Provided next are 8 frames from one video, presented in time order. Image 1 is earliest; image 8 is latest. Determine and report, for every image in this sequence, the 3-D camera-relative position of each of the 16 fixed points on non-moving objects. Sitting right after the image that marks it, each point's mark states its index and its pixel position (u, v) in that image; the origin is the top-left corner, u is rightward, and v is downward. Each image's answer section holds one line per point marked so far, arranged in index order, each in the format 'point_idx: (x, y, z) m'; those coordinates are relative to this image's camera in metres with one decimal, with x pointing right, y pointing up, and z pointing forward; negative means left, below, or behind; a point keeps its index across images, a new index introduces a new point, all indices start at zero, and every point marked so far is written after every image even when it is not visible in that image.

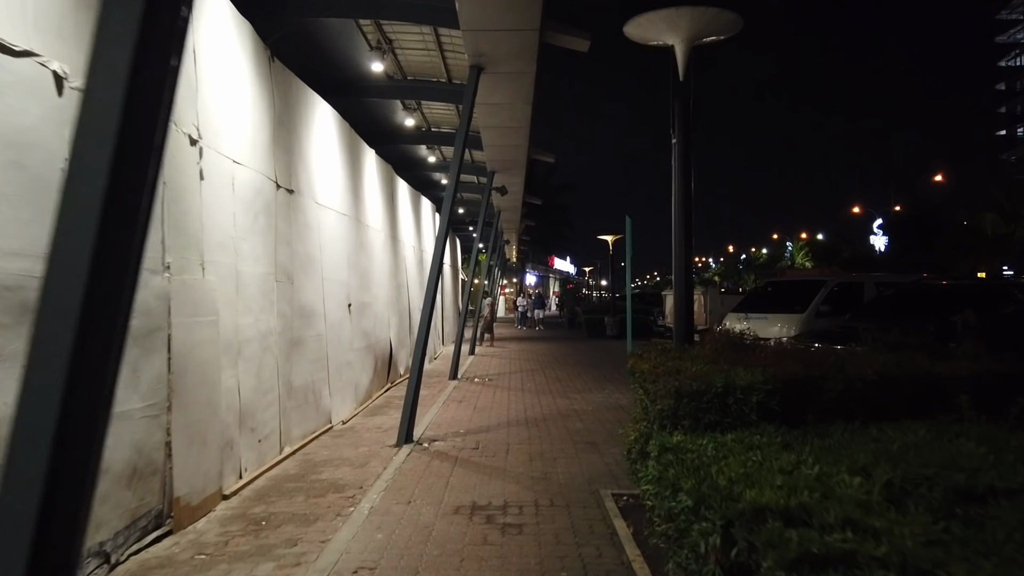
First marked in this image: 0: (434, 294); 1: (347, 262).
0: (-1.0, -0.1, +9.0) m
1: (-2.4, +0.4, +11.1) m
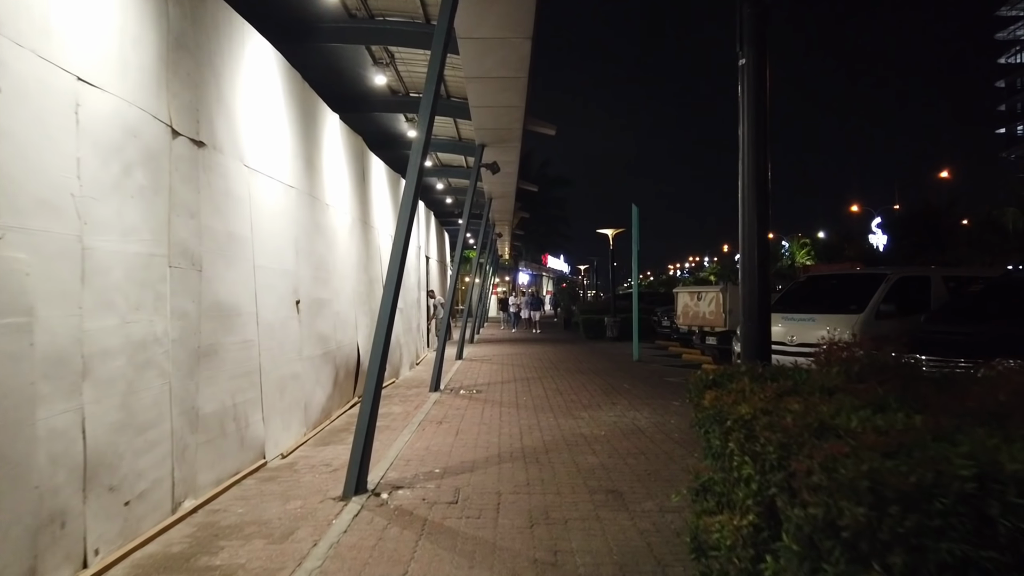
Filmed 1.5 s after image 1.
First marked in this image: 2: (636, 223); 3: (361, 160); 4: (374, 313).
0: (-1.0, 0.0, +6.6) m
1: (-2.5, +0.5, +8.7) m
2: (+3.1, +1.7, +19.1) m
3: (-2.5, +2.1, +12.5) m
4: (-2.4, -0.4, +12.9) m
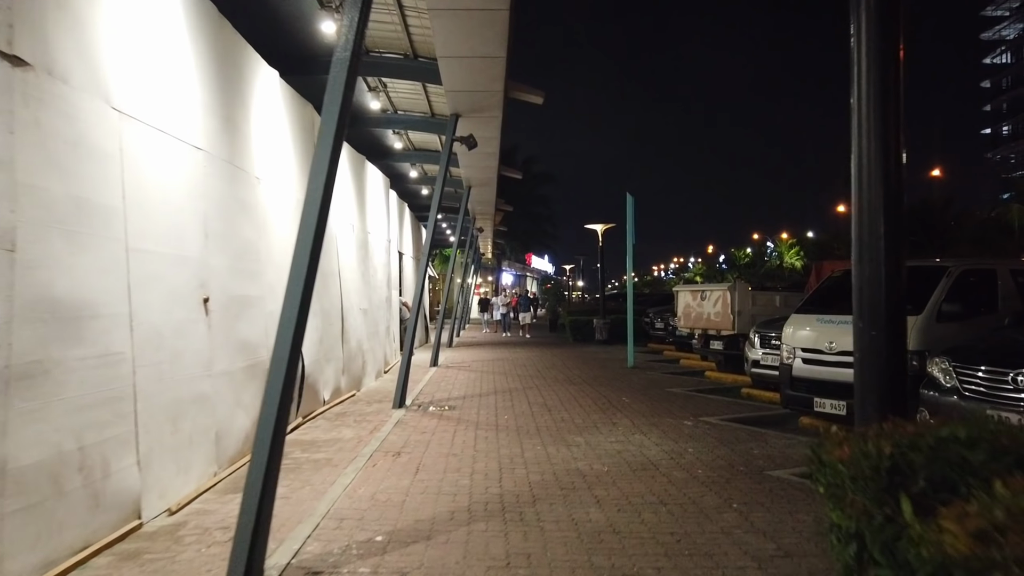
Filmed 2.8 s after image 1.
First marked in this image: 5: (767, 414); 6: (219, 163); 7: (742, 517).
0: (-1.2, 0.0, +4.6) m
1: (-2.7, +0.5, +6.6) m
2: (+2.7, +1.7, +17.2) m
3: (-2.8, +2.2, +10.4) m
4: (-2.7, -0.4, +10.9) m
5: (+3.5, -1.8, +10.4) m
6: (-2.7, +1.2, +7.0) m
7: (+1.7, -1.7, +5.4) m
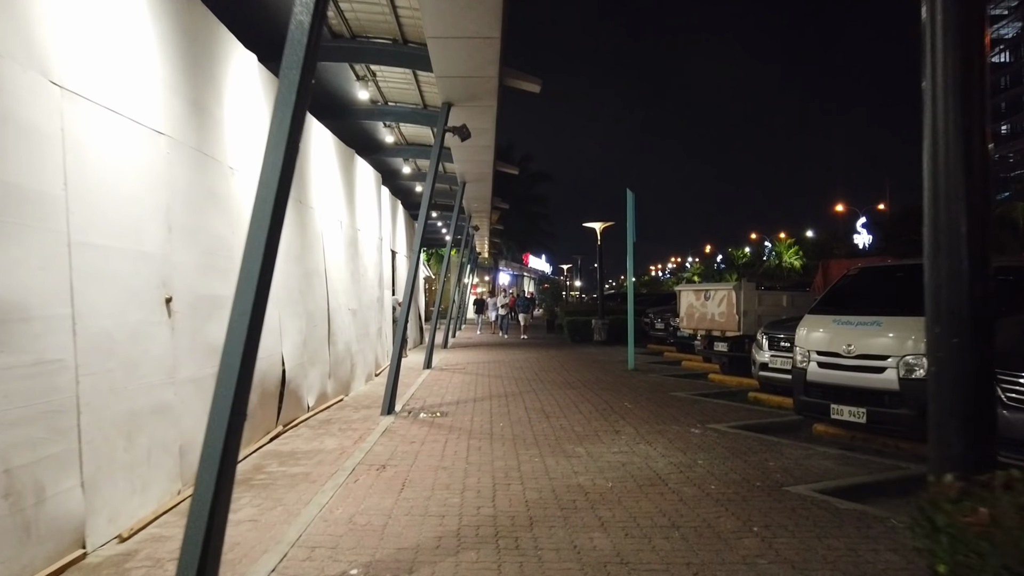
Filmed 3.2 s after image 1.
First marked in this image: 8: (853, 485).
0: (-1.2, 0.0, +4.0) m
1: (-2.8, +0.5, +6.0) m
2: (+2.6, +1.7, +16.6) m
3: (-2.9, +2.2, +9.8) m
4: (-2.8, -0.4, +10.2) m
5: (+3.5, -1.8, +9.8) m
6: (-2.8, +1.2, +6.4) m
7: (+1.6, -1.6, +4.8) m
8: (+3.0, -1.7, +6.5) m
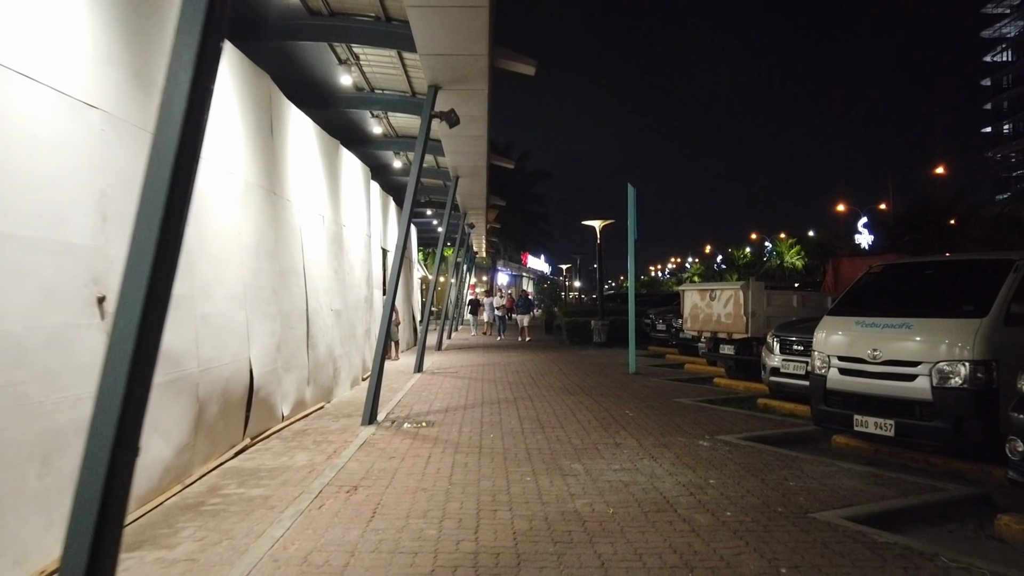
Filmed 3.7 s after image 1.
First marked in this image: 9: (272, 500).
0: (-1.3, +0.1, +3.2) m
1: (-2.9, +0.6, +5.2) m
2: (+2.5, +1.7, +15.8) m
3: (-3.0, +2.2, +9.0) m
4: (-2.9, -0.4, +9.4) m
5: (+3.4, -1.7, +9.1) m
6: (-2.9, +1.2, +5.6) m
7: (+1.5, -1.6, +4.0) m
8: (+2.9, -1.7, +5.7) m
9: (-1.9, -1.7, +5.8) m
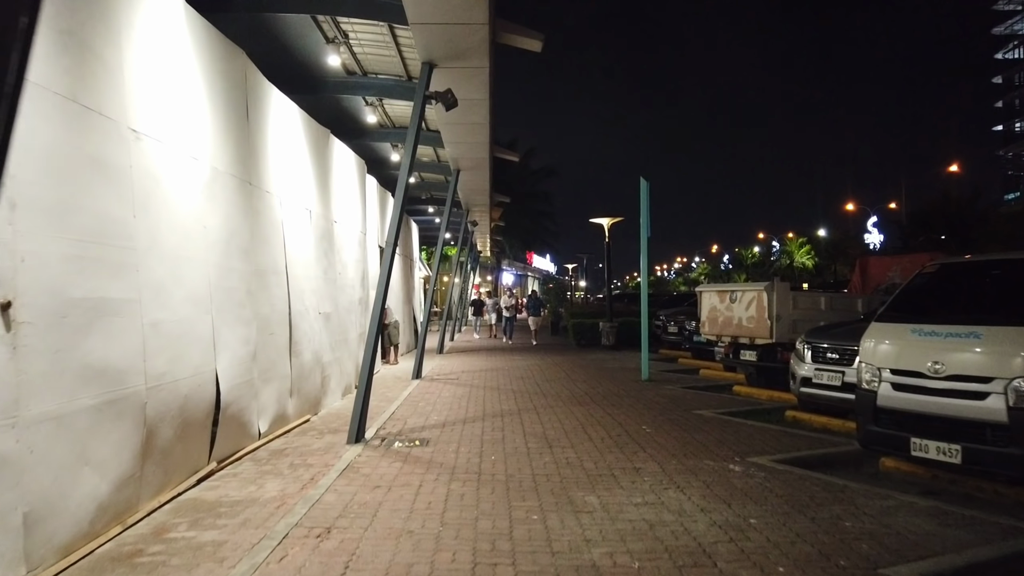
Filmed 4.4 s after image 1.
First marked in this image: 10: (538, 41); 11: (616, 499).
0: (-1.3, 0.0, +2.2) m
1: (-2.9, +0.5, +4.2) m
2: (+2.6, +1.7, +14.8) m
3: (-2.9, +2.2, +8.0) m
4: (-2.8, -0.4, +8.5) m
5: (+3.4, -1.8, +8.0) m
6: (-2.9, +1.2, +4.6) m
7: (+1.5, -1.7, +3.0) m
8: (+2.9, -1.7, +4.7) m
9: (-1.8, -1.7, +4.8) m
10: (+0.3, +2.9, +8.7) m
11: (+0.8, -1.7, +6.1) m
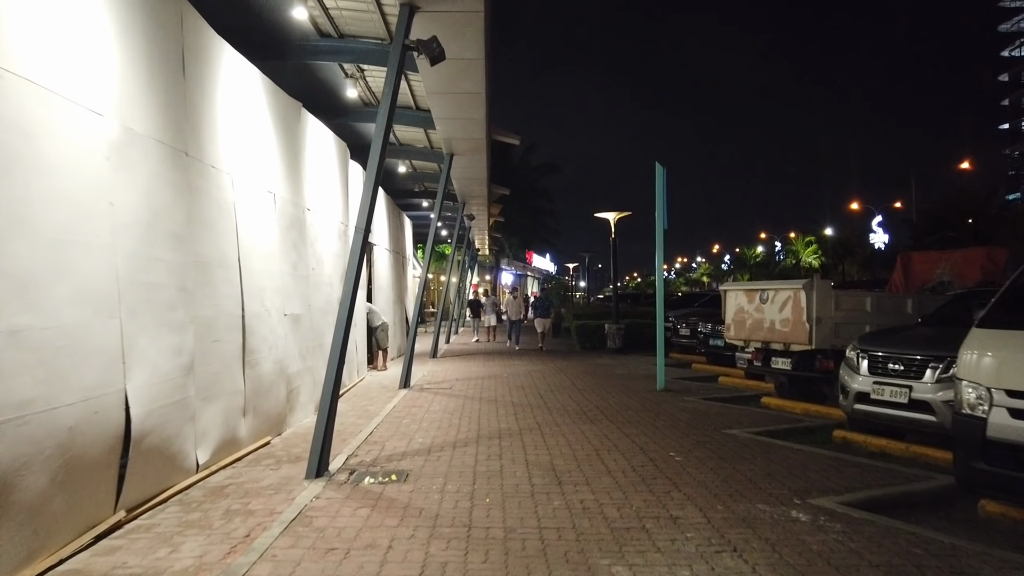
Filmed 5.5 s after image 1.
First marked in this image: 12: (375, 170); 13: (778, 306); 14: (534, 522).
0: (-1.3, +0.1, +0.6) m
1: (-2.9, +0.6, +2.6) m
2: (+2.6, +1.7, +13.1) m
3: (-2.9, +2.2, +6.4) m
4: (-2.8, -0.3, +6.8) m
5: (+3.4, -1.7, +6.4) m
6: (-2.9, +1.2, +3.0) m
7: (+1.5, -1.6, +1.4) m
8: (+2.9, -1.7, +3.1) m
9: (-1.8, -1.6, +3.2) m
10: (+0.3, +2.9, +7.1) m
11: (+0.8, -1.7, +4.5) m
12: (-1.3, +1.1, +7.1) m
13: (+4.0, -0.3, +11.3) m
14: (+0.2, -1.7, +5.4) m
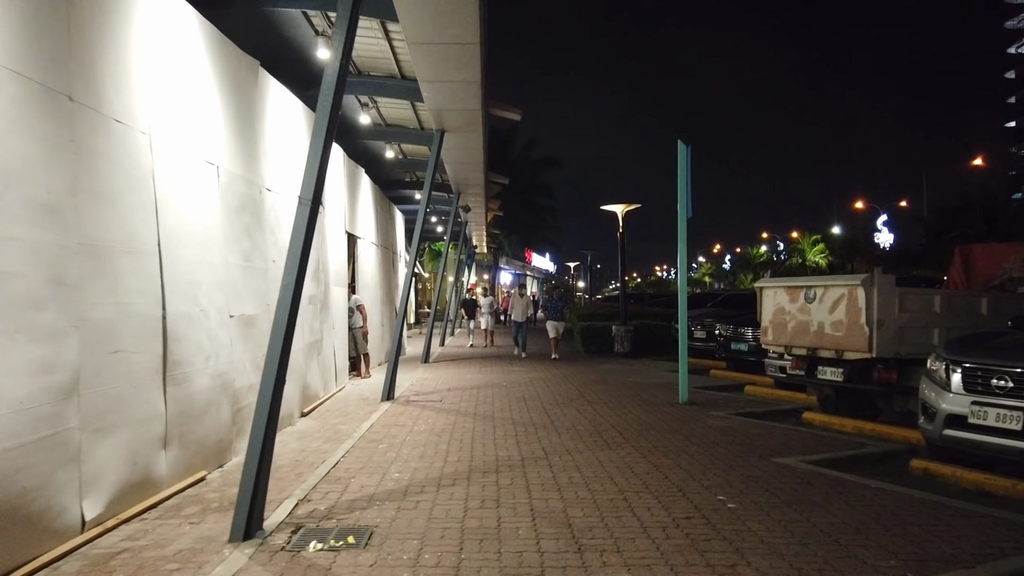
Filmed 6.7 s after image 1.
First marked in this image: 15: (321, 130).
0: (-1.3, +0.1, -1.2) m
1: (-2.8, +0.6, +0.8) m
2: (+2.6, +1.8, +11.4) m
3: (-2.9, +2.3, +4.6) m
4: (-2.8, -0.3, +5.0) m
5: (+3.4, -1.7, +4.6) m
6: (-2.8, +1.3, +1.2) m
7: (+1.6, -1.6, -0.4) m
8: (+2.9, -1.7, +1.3) m
9: (-1.8, -1.6, +1.4) m
10: (+0.3, +3.0, +5.3) m
11: (+0.9, -1.6, +2.7) m
12: (-1.3, +1.2, +5.3) m
13: (+4.0, -0.2, +9.5) m
14: (+0.2, -1.6, +3.6) m
15: (-1.3, +1.1, +5.3) m
